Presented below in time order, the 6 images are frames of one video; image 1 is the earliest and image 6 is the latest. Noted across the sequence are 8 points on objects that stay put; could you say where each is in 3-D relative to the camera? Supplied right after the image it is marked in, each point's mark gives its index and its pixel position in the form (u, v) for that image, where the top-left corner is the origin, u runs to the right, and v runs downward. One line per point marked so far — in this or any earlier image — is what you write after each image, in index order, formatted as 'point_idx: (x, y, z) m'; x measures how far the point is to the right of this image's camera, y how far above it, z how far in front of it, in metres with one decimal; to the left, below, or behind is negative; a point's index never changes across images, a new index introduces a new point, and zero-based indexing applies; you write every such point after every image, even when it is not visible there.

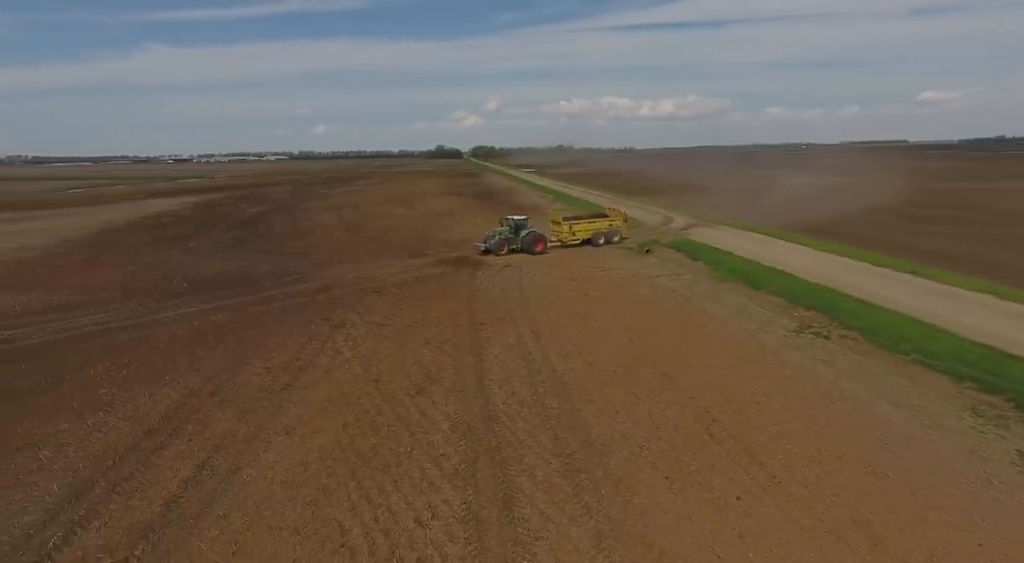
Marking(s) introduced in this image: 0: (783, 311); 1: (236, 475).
0: (+7.9, -0.9, +17.5) m
1: (-4.2, -2.9, +9.0) m
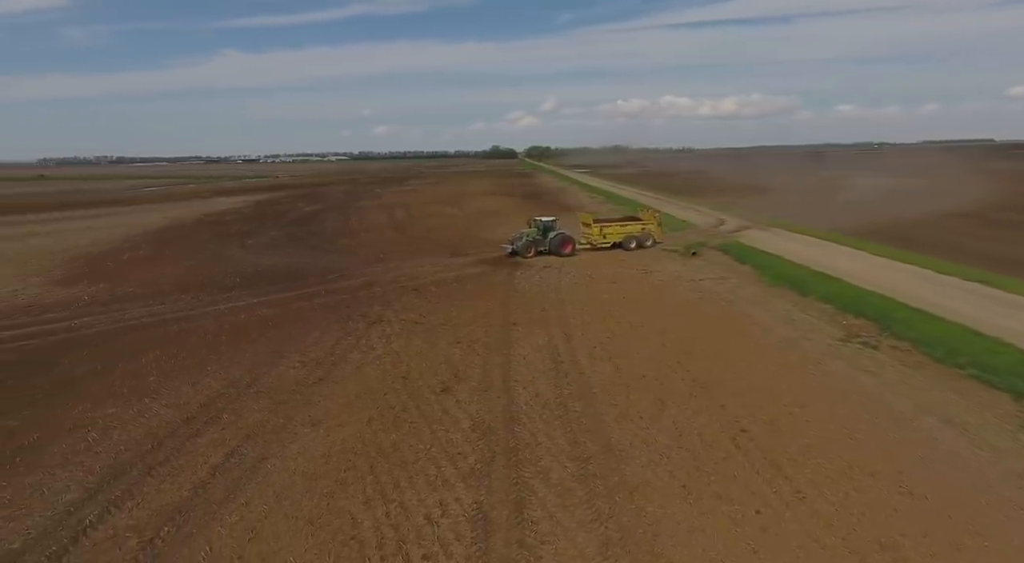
0: (+8.9, -1.1, +16.7) m
1: (-4.0, -2.9, +9.4) m
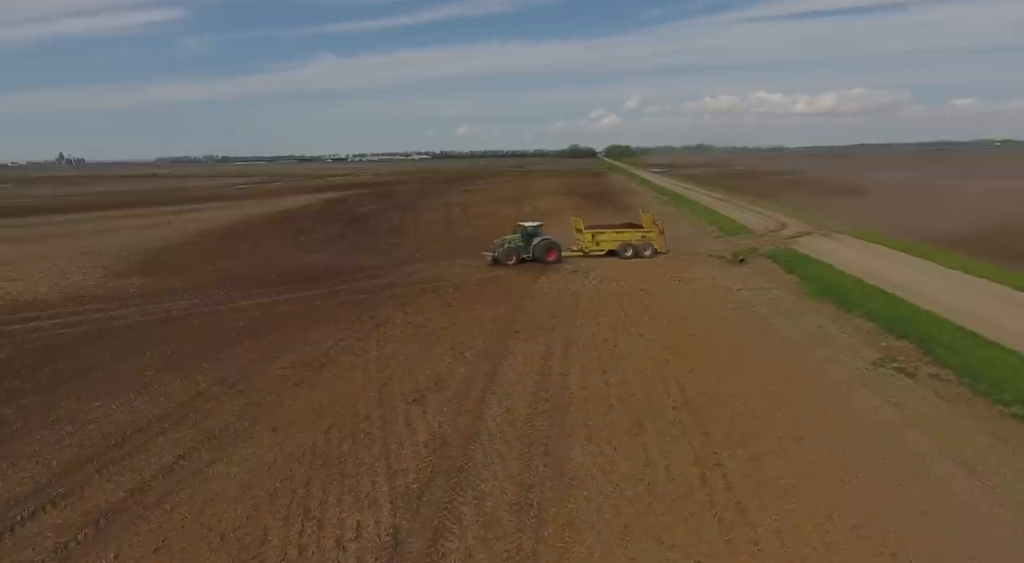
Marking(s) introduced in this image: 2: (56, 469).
0: (+9.0, -1.5, +14.9) m
1: (-4.8, -2.9, +9.3) m
2: (-7.2, -3.0, +9.4) m
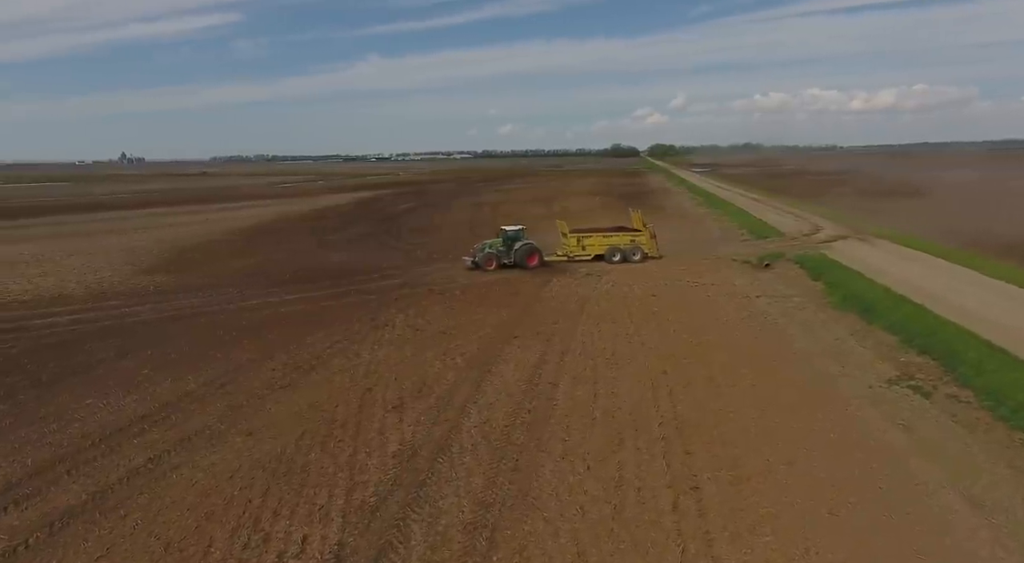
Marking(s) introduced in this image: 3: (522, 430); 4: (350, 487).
0: (+8.8, -1.7, +13.9) m
1: (-5.3, -3.0, +9.2) m
2: (-7.7, -3.0, +9.5) m
3: (+0.2, -2.6, +10.4) m
4: (-2.4, -3.0, +8.7) m
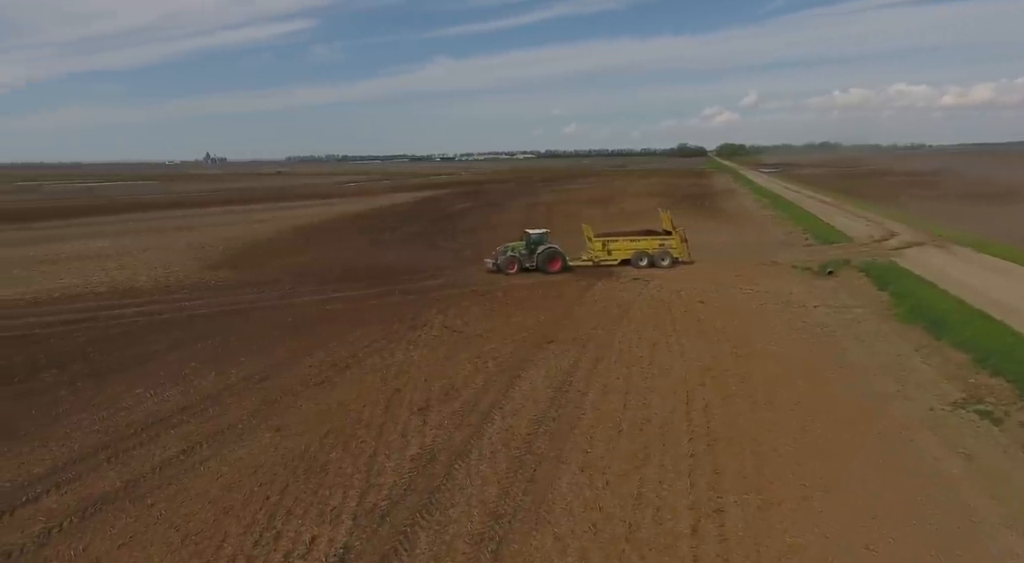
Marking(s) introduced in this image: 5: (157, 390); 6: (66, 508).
0: (+9.5, -2.0, +12.8) m
1: (-5.0, -2.9, +9.6) m
2: (-7.3, -2.9, +10.0) m
3: (+0.6, -2.7, +10.1) m
4: (-2.2, -3.0, +8.7) m
5: (-7.6, -2.3, +12.8) m
6: (-6.3, -3.2, +8.4) m
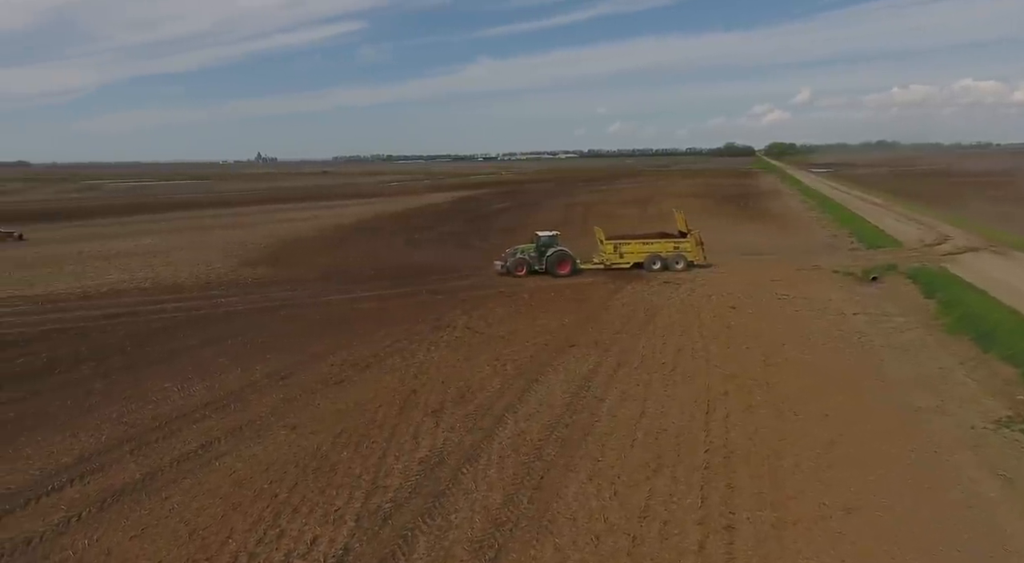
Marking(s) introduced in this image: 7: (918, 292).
0: (+9.9, -2.1, +12.0) m
1: (-4.9, -2.9, +9.8) m
2: (-7.1, -2.8, +10.4) m
3: (+0.7, -2.7, +9.9) m
4: (-2.1, -3.1, +8.7) m
5: (-7.2, -2.3, +13.2) m
6: (-6.2, -3.2, +8.7) m
7: (+13.5, -0.3, +19.8) m
